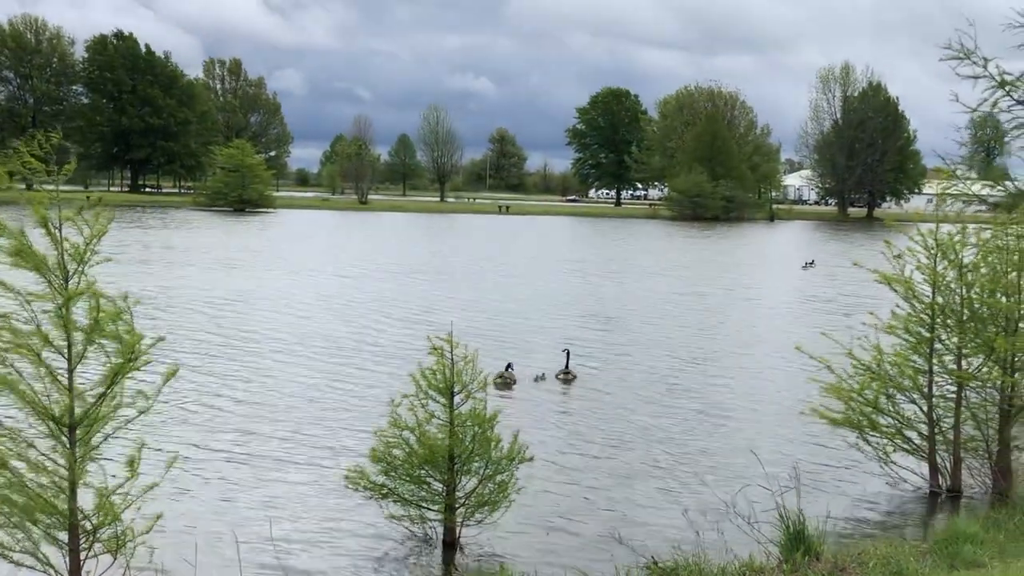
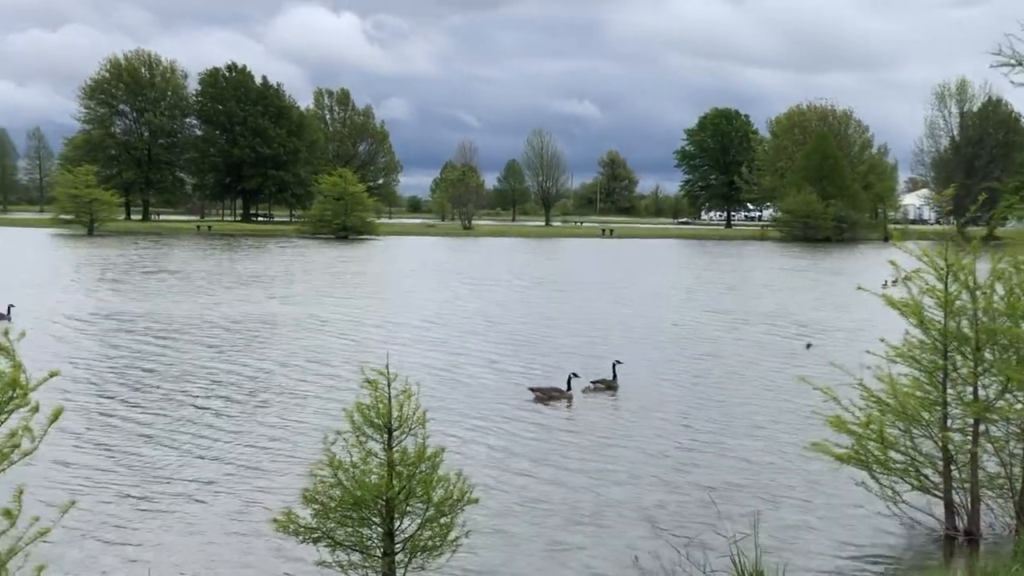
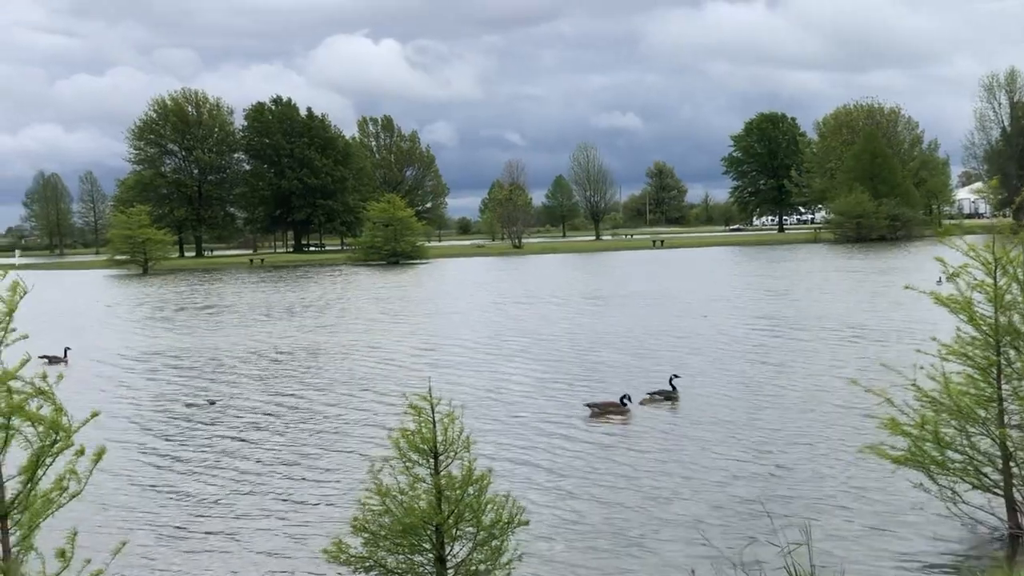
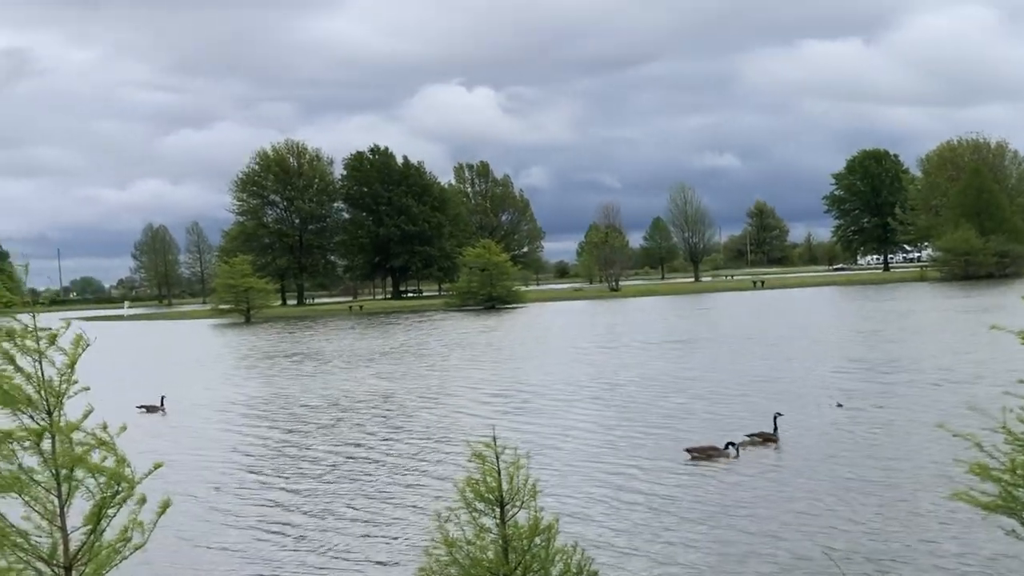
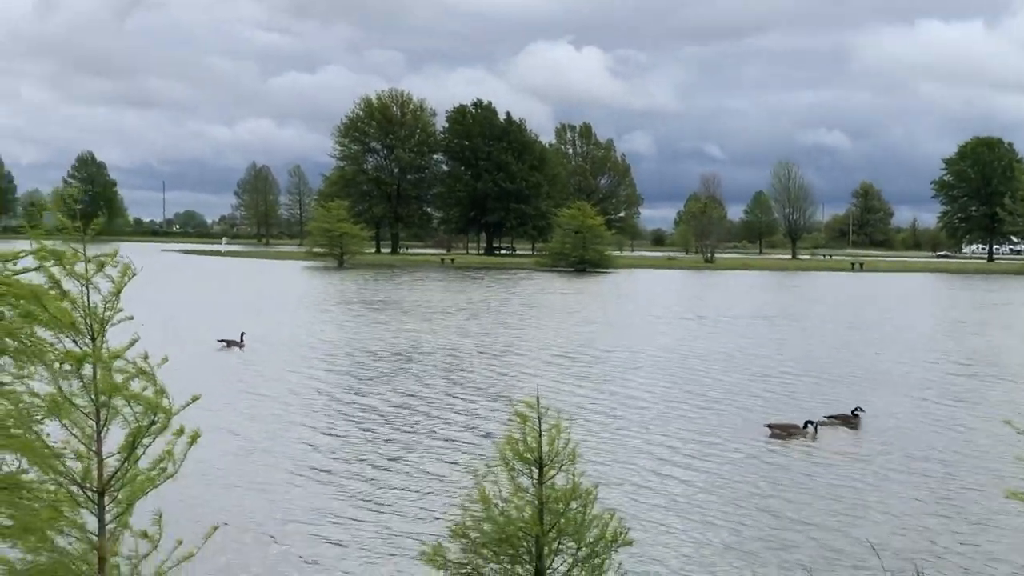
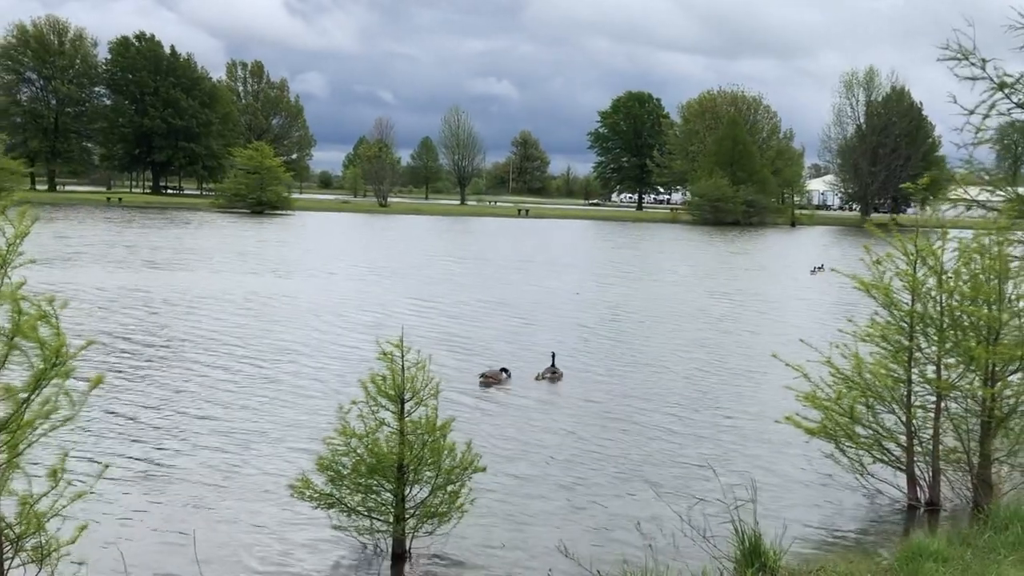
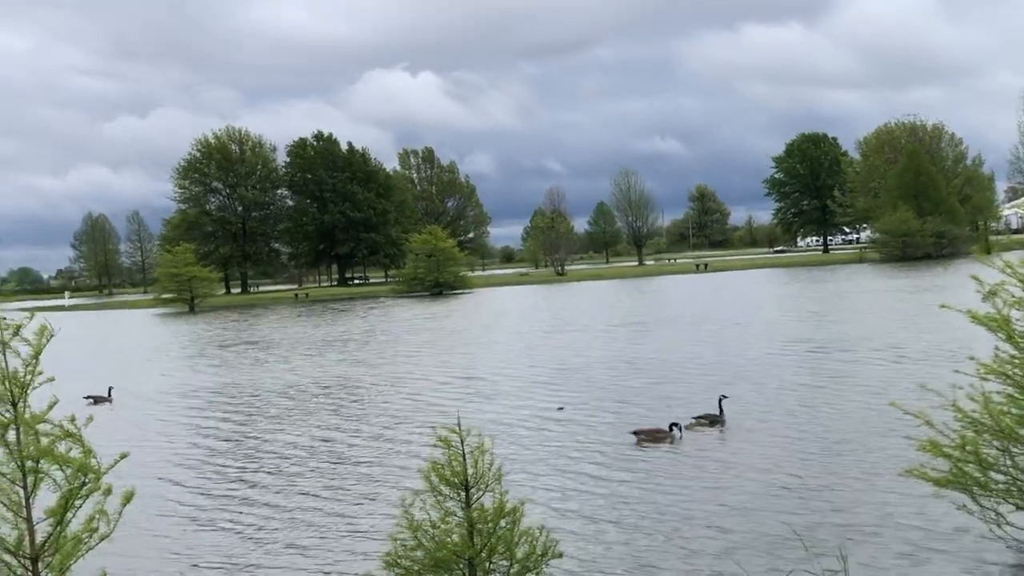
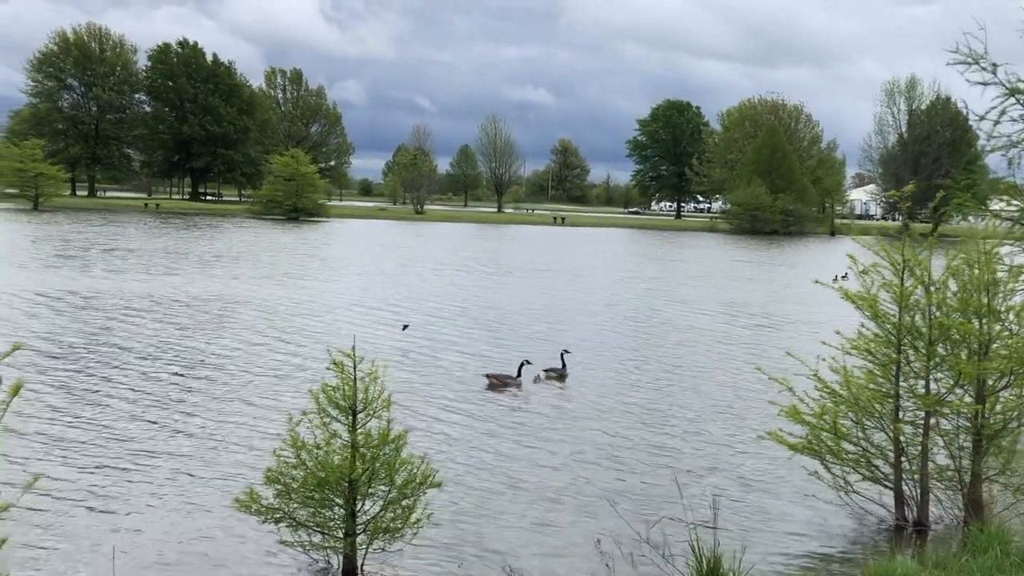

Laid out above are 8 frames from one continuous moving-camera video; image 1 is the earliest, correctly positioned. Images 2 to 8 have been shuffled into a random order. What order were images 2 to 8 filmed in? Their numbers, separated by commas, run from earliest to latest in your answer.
6, 8, 2, 3, 7, 4, 5
